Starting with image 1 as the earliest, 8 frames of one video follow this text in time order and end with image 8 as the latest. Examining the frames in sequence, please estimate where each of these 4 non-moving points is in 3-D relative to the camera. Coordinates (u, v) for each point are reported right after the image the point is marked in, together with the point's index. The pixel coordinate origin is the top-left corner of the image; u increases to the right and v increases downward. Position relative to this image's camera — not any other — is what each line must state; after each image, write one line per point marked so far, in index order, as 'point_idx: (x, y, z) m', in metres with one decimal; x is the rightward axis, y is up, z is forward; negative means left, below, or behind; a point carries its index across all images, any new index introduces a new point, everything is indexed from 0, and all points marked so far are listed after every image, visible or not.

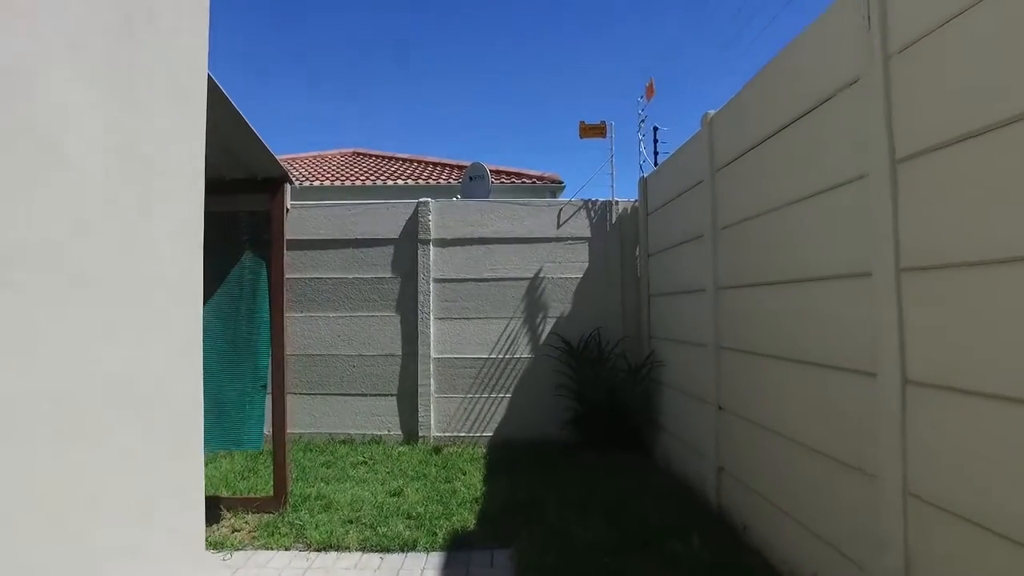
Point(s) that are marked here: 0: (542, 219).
0: (+0.3, +0.7, +6.6) m
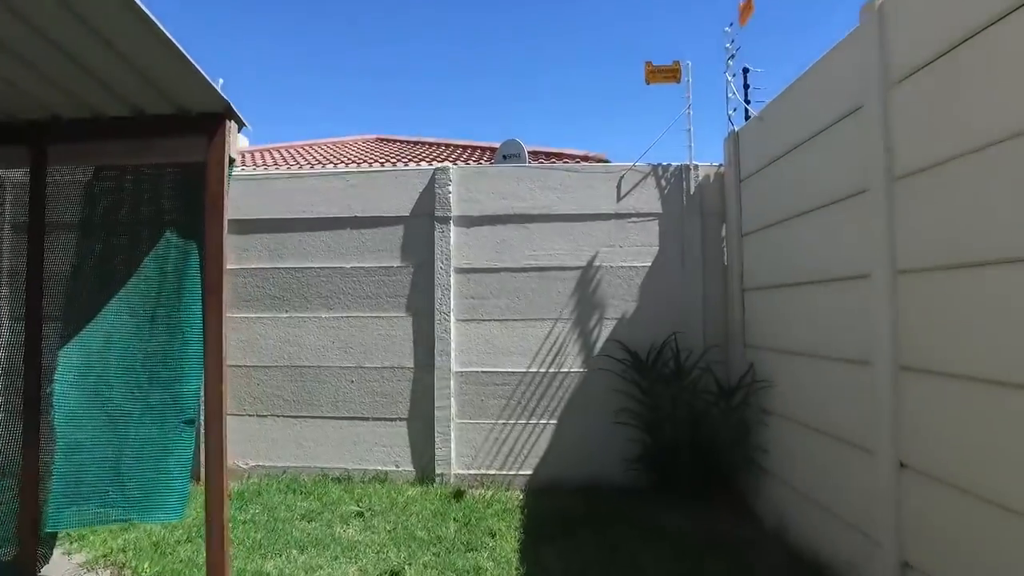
0: (+0.7, +0.8, +5.0) m
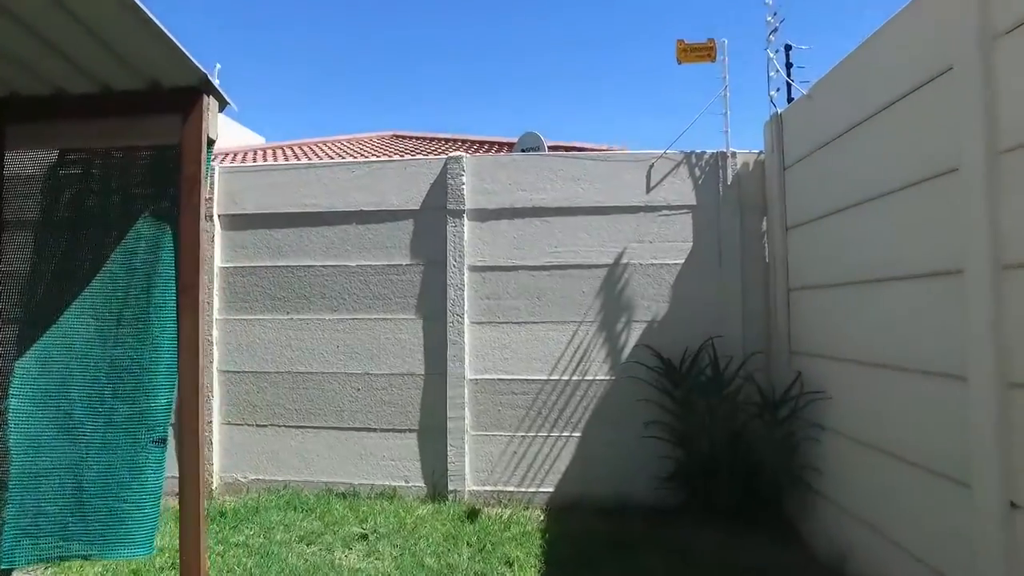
0: (+0.8, +0.8, +4.6) m
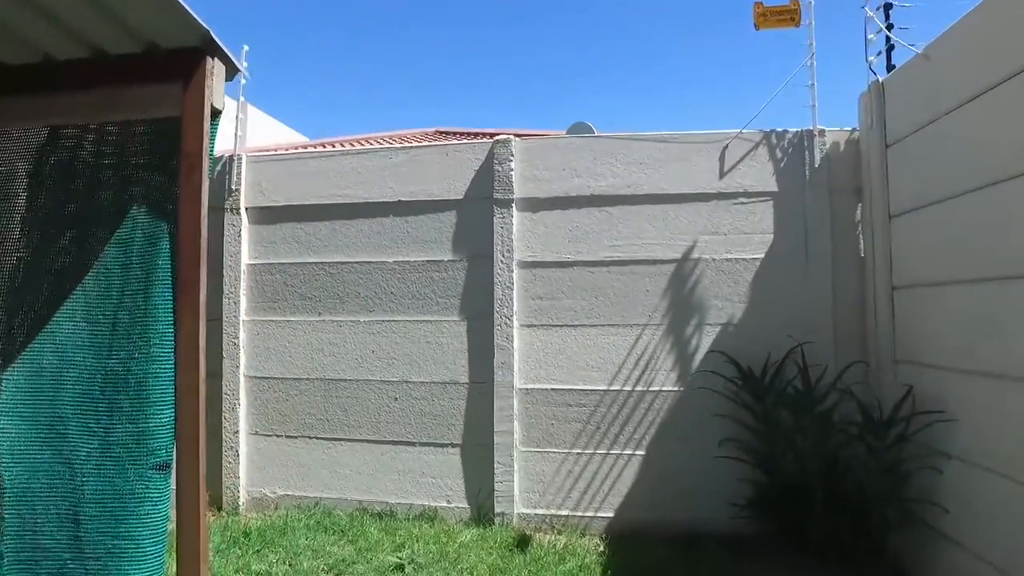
0: (+1.1, +0.8, +4.0) m
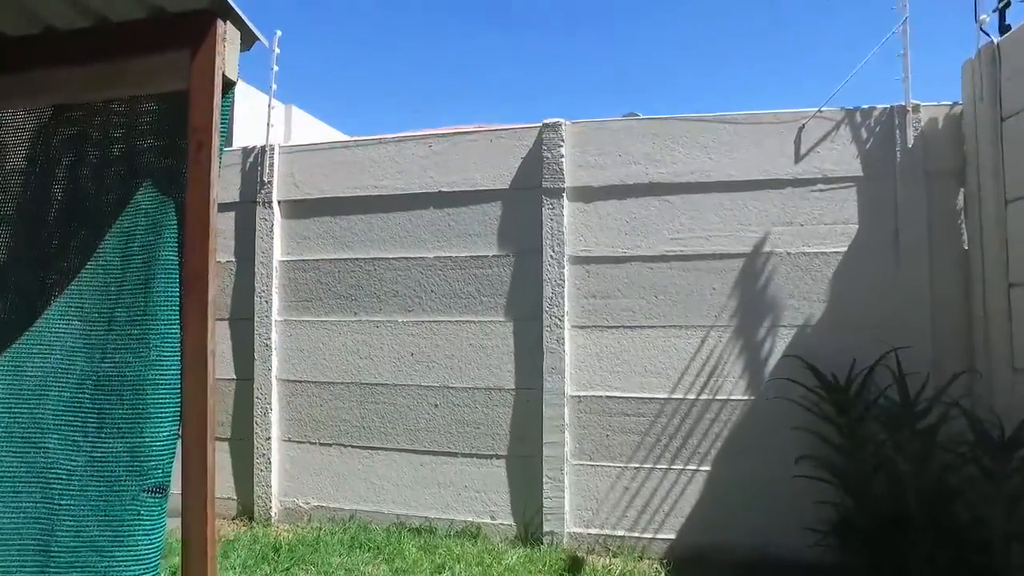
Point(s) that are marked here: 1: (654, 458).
0: (+1.4, +0.8, +3.6) m
1: (+0.8, -1.0, +3.6) m
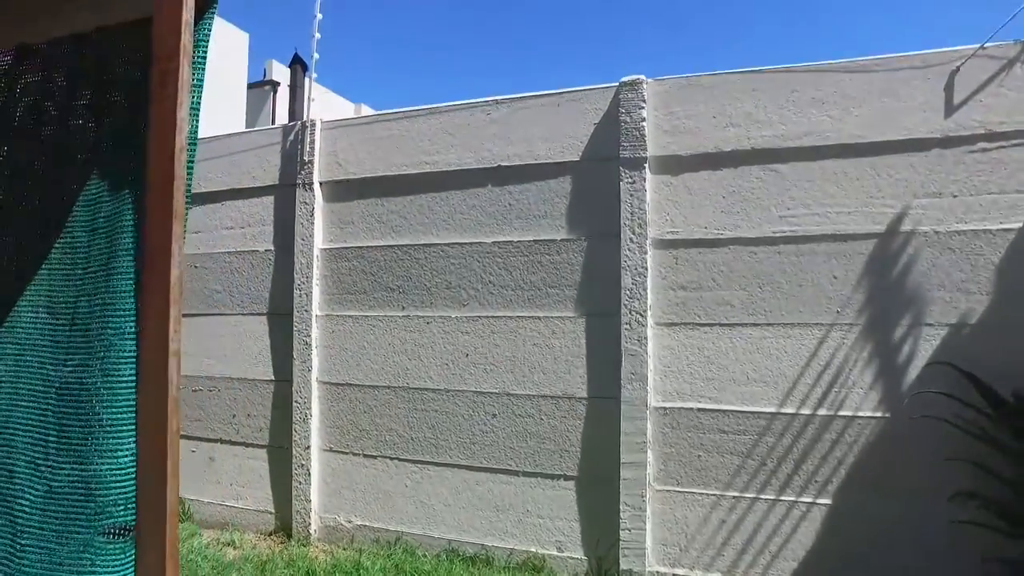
0: (+1.7, +0.8, +2.9) m
1: (+1.1, -0.9, +3.0) m
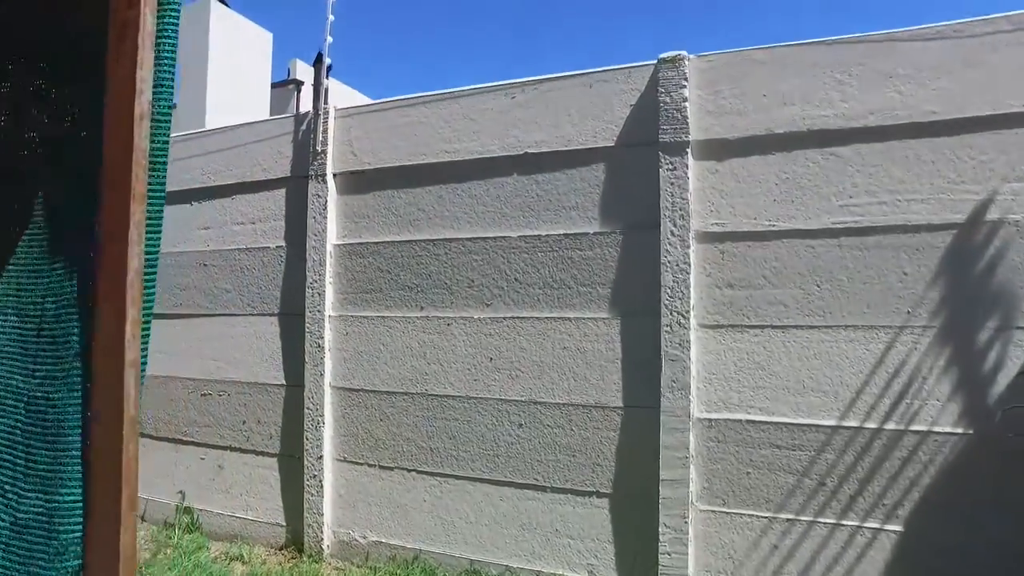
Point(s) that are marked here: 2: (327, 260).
0: (+1.9, +0.9, +2.5) m
1: (+1.2, -0.9, +2.6) m
2: (-1.0, +0.2, +3.5) m
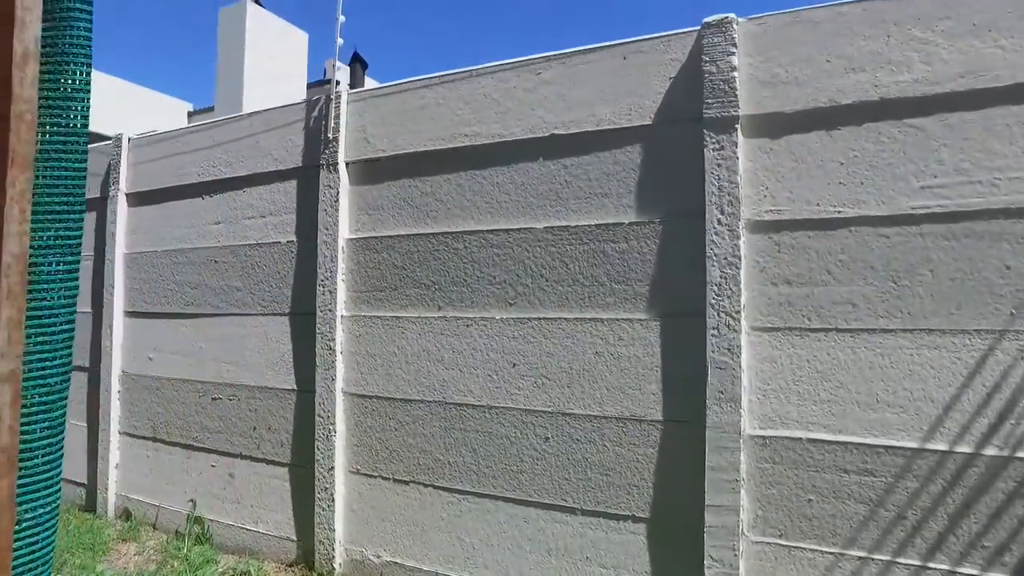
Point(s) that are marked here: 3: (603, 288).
0: (+1.9, +0.9, +2.1) m
1: (+1.3, -0.9, +2.2) m
2: (-0.9, +0.2, +3.3) m
3: (+0.4, 0.0, +2.7) m
